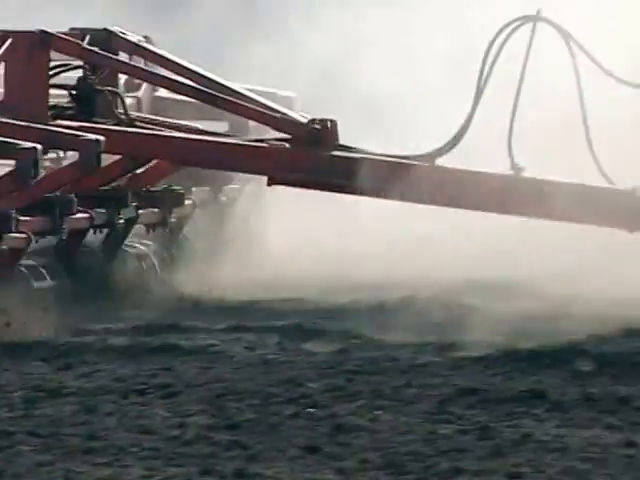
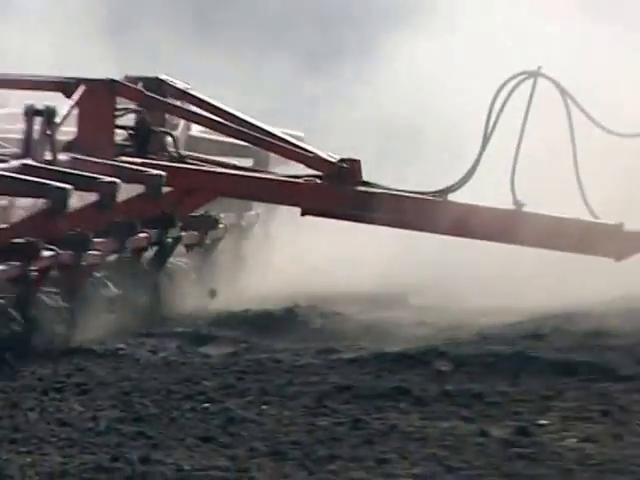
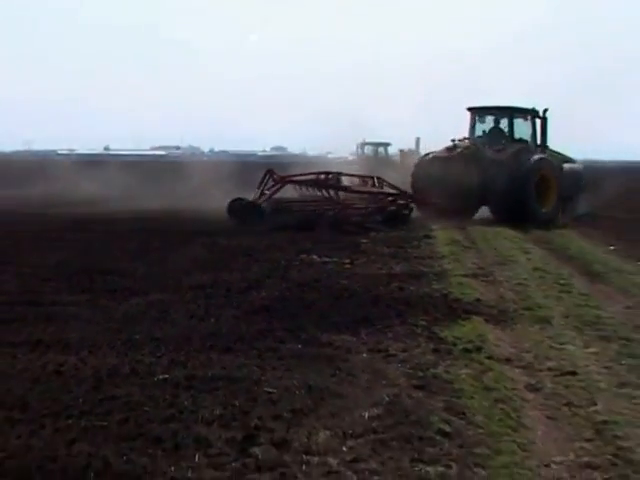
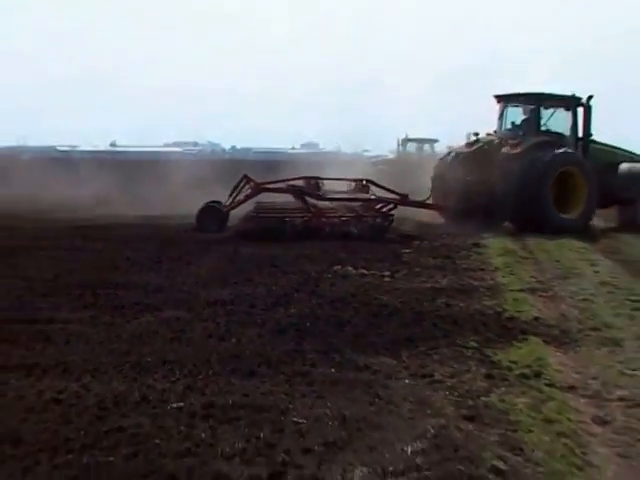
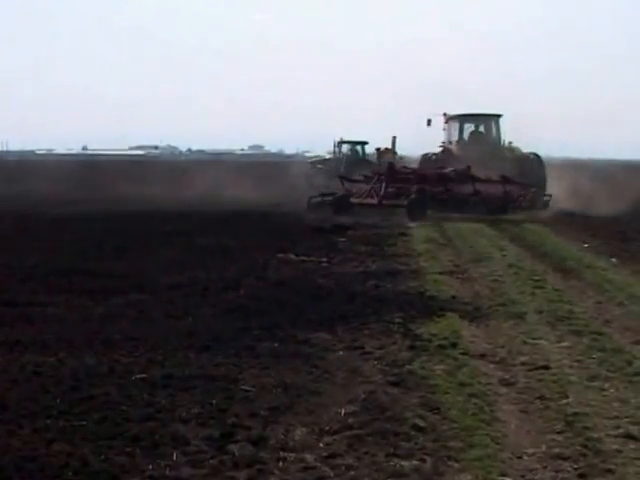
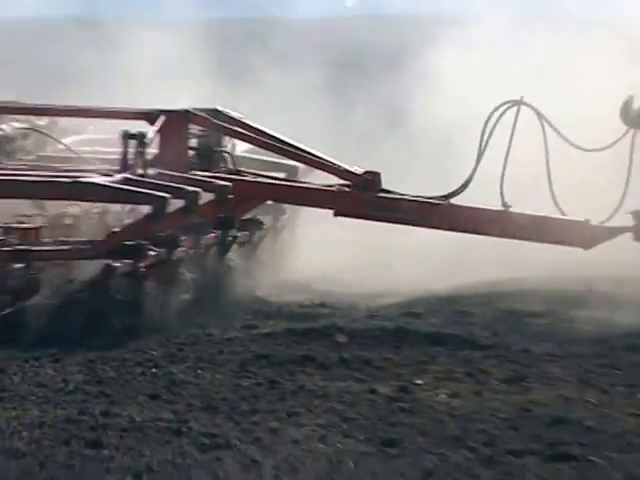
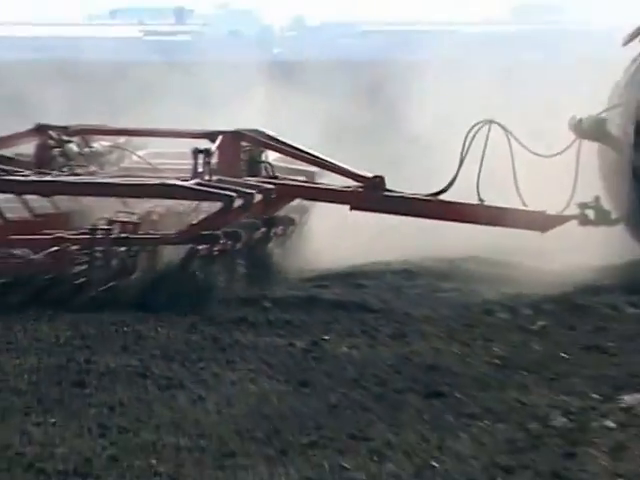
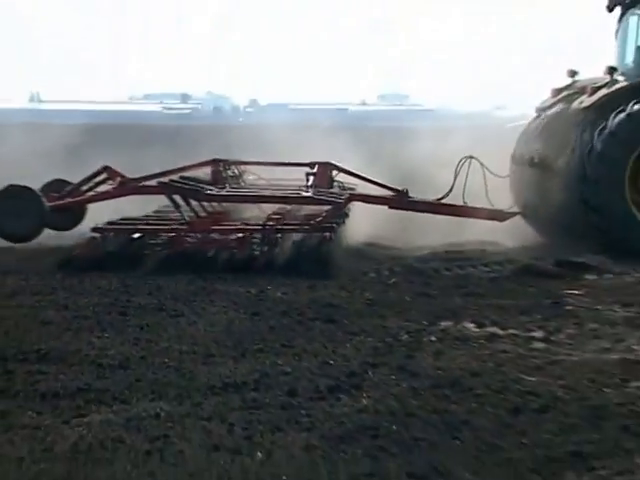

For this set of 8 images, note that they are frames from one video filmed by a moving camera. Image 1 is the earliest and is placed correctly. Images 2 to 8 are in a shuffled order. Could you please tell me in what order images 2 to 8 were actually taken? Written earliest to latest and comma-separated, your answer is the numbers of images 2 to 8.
2, 6, 7, 8, 4, 3, 5
